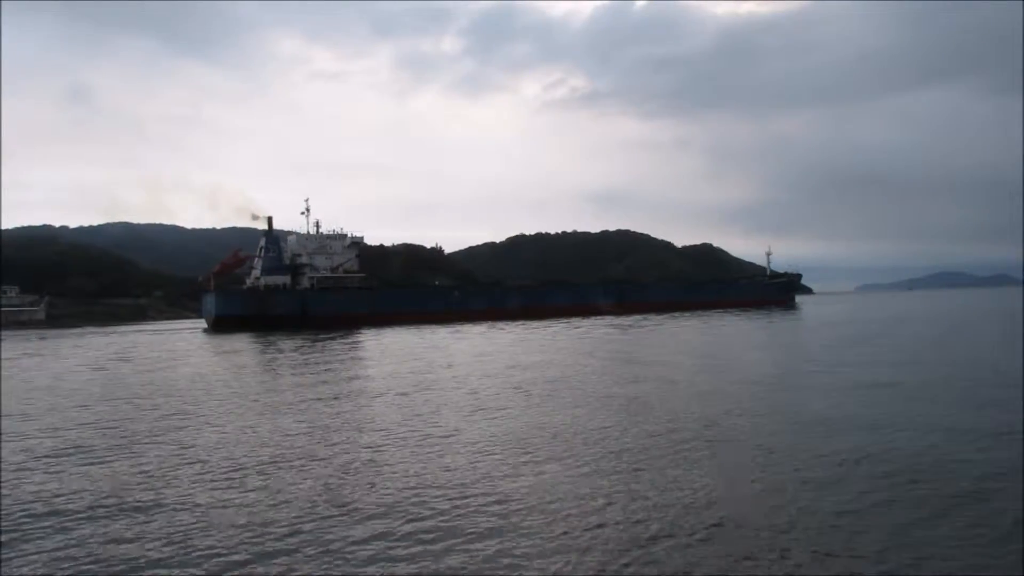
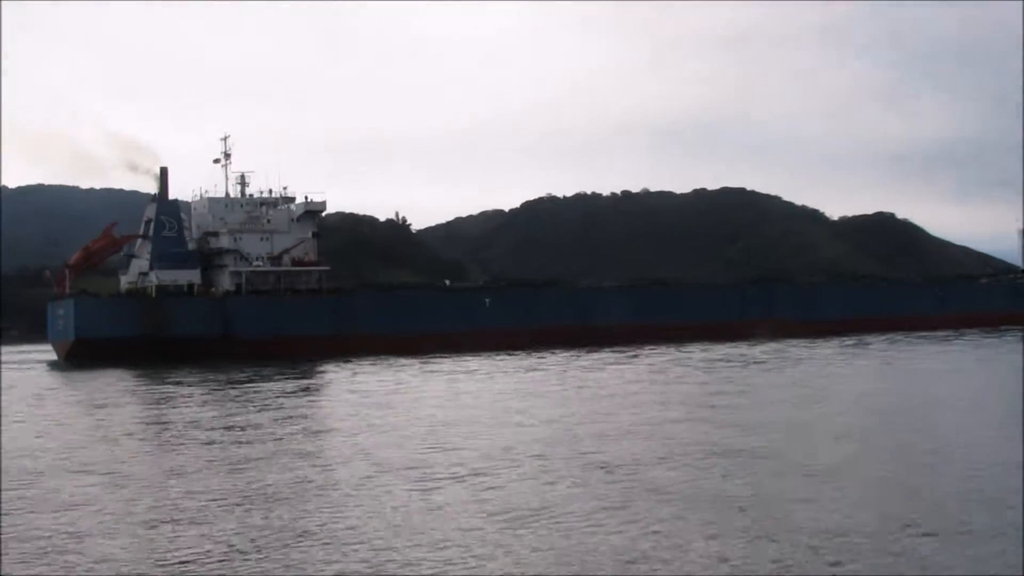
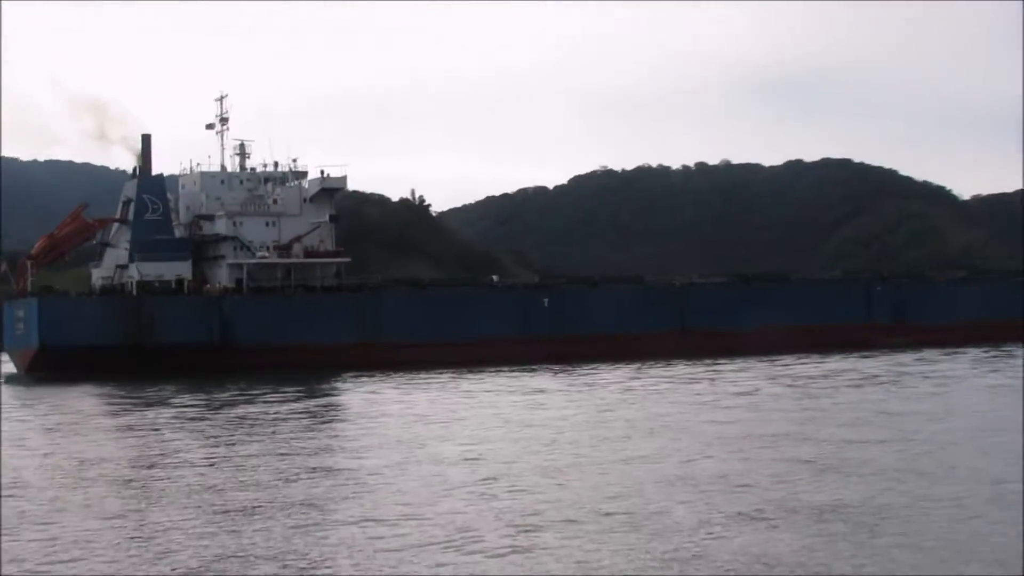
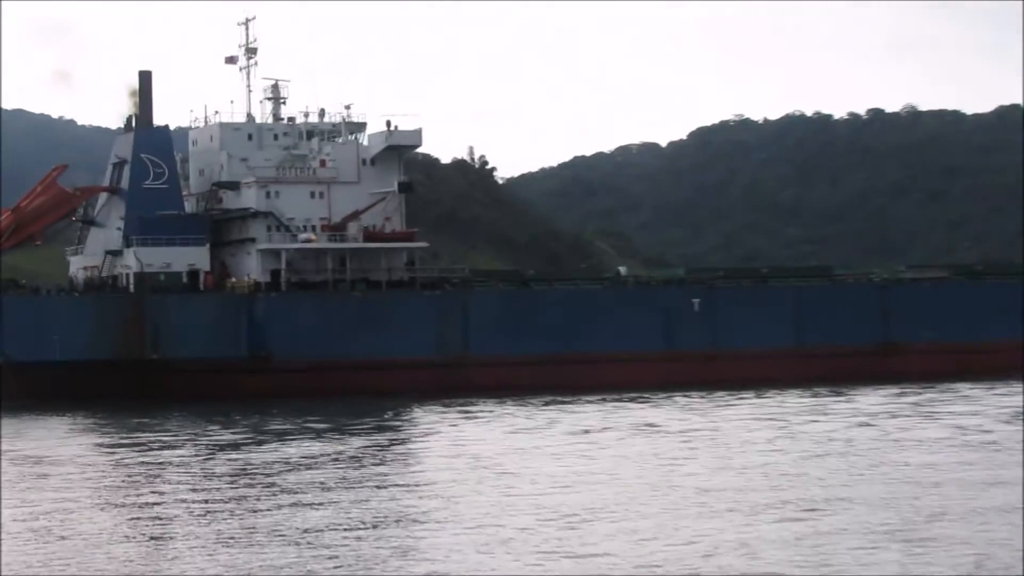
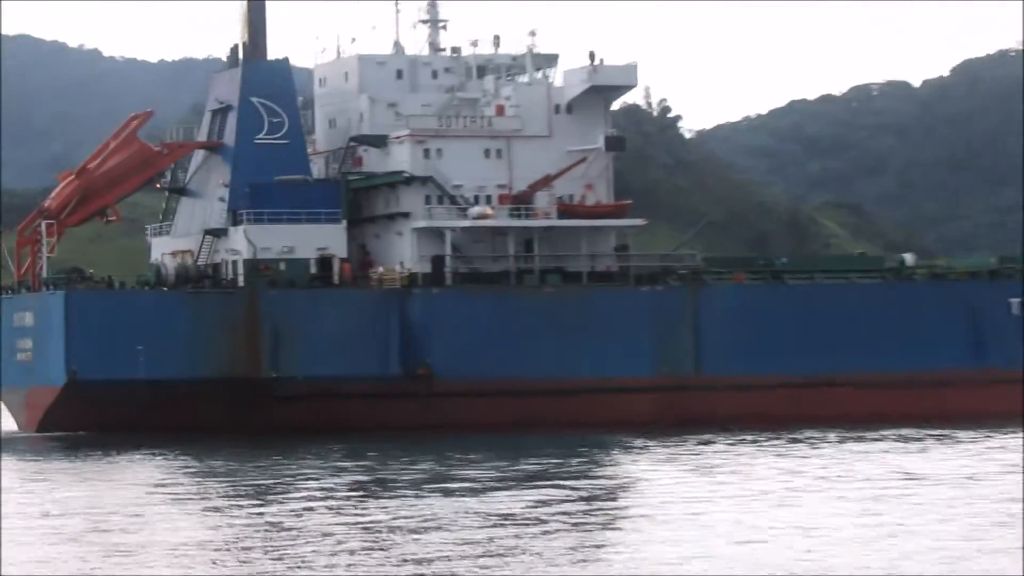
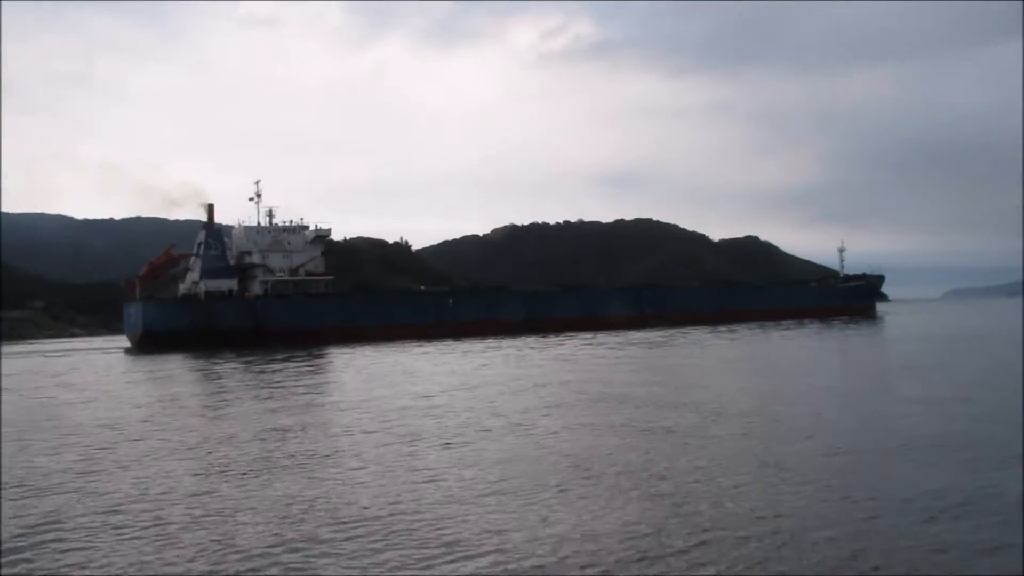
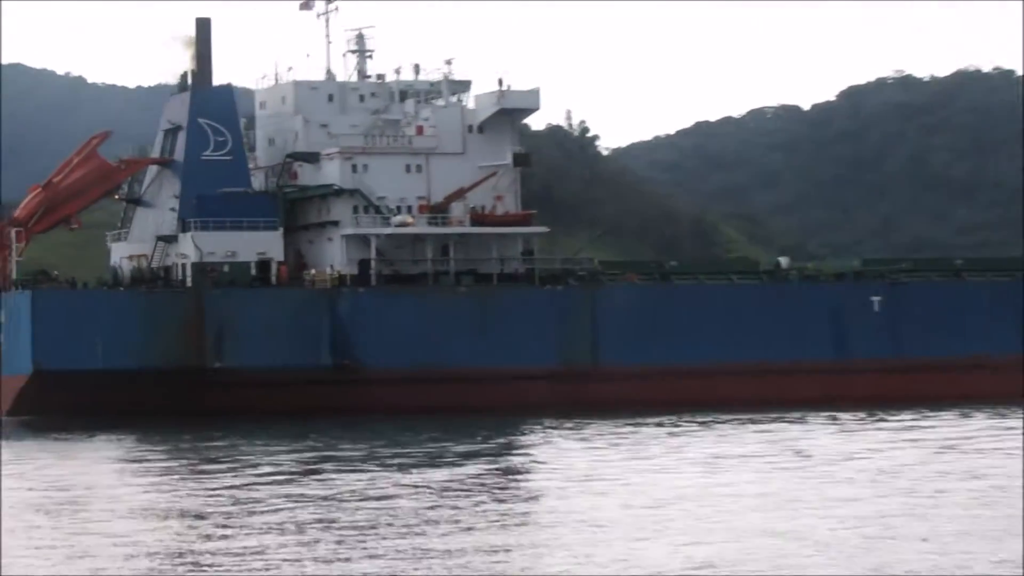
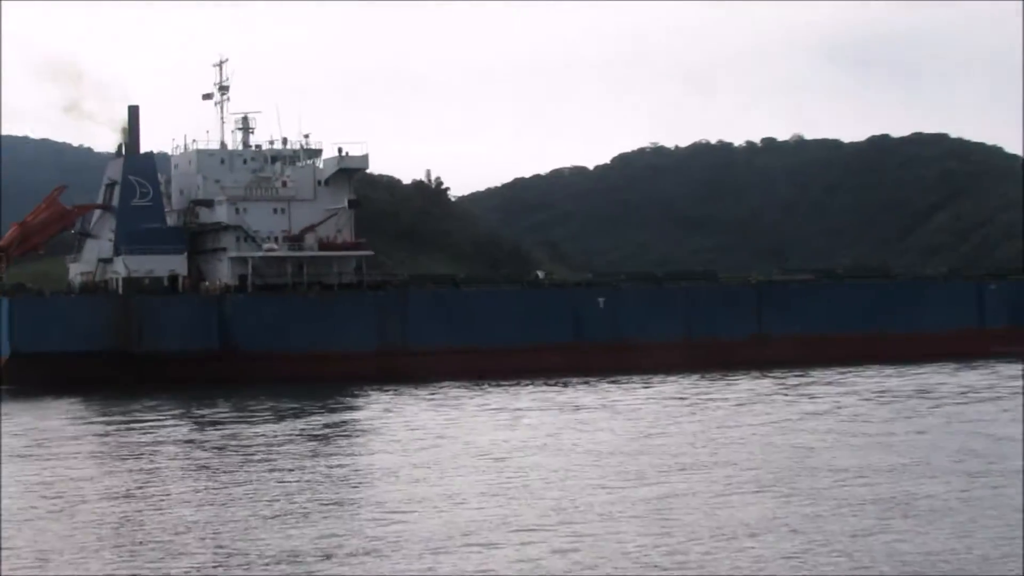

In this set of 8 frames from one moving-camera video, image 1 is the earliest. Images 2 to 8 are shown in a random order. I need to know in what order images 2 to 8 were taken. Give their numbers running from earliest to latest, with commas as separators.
6, 2, 3, 8, 4, 7, 5
